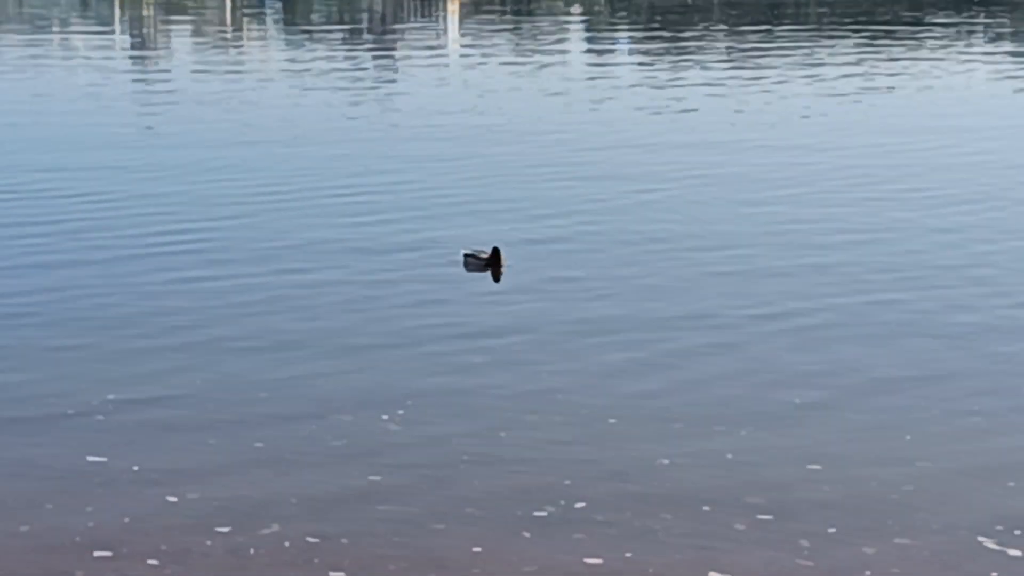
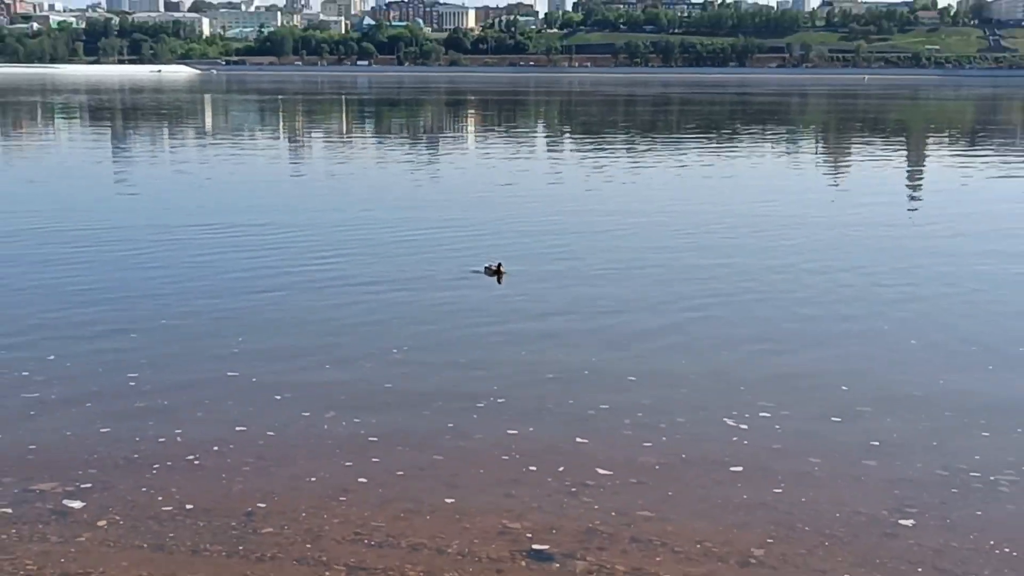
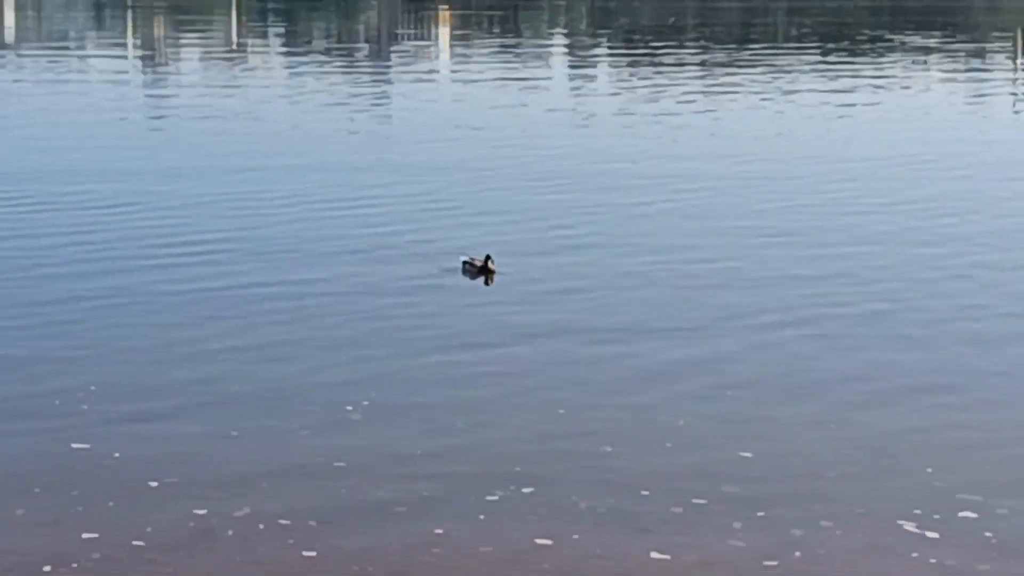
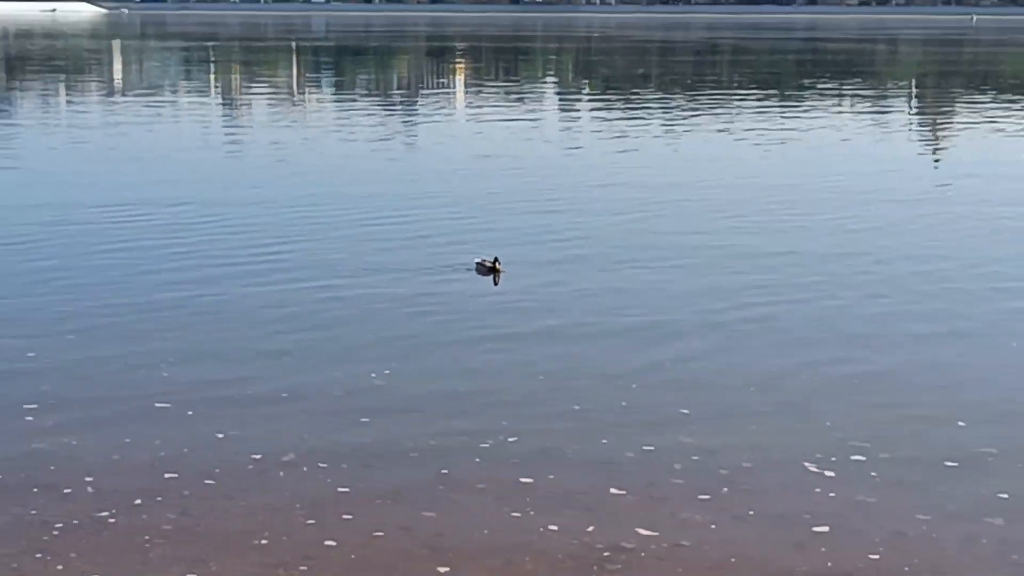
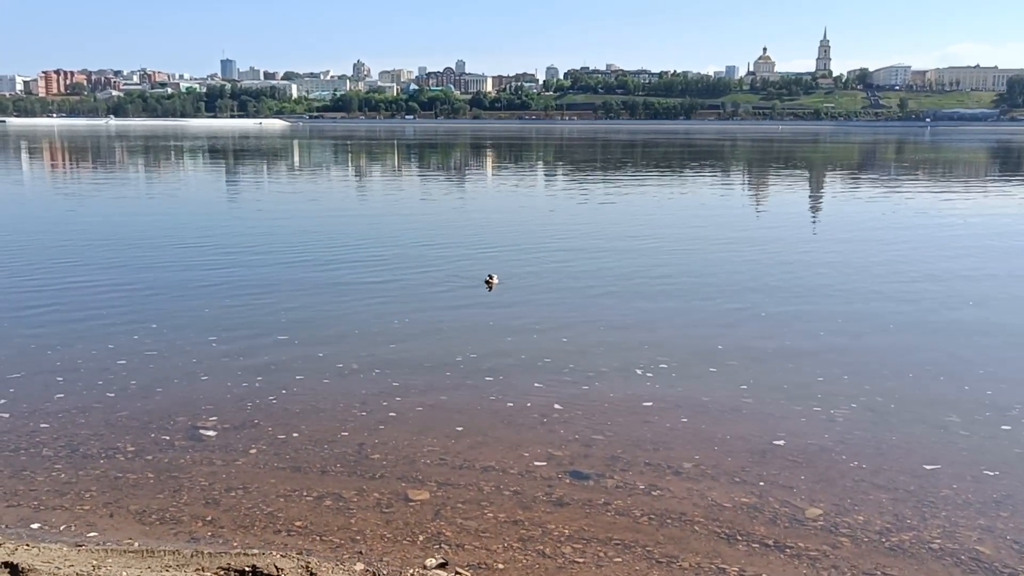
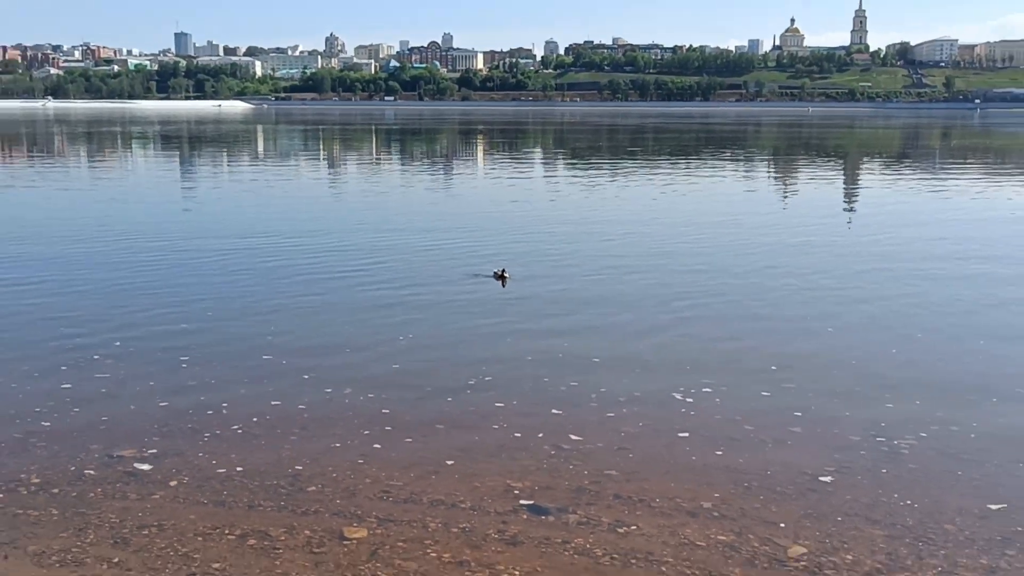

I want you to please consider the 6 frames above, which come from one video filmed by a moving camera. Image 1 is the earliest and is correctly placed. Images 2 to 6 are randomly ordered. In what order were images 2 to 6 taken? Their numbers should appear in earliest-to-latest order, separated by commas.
3, 4, 2, 6, 5
